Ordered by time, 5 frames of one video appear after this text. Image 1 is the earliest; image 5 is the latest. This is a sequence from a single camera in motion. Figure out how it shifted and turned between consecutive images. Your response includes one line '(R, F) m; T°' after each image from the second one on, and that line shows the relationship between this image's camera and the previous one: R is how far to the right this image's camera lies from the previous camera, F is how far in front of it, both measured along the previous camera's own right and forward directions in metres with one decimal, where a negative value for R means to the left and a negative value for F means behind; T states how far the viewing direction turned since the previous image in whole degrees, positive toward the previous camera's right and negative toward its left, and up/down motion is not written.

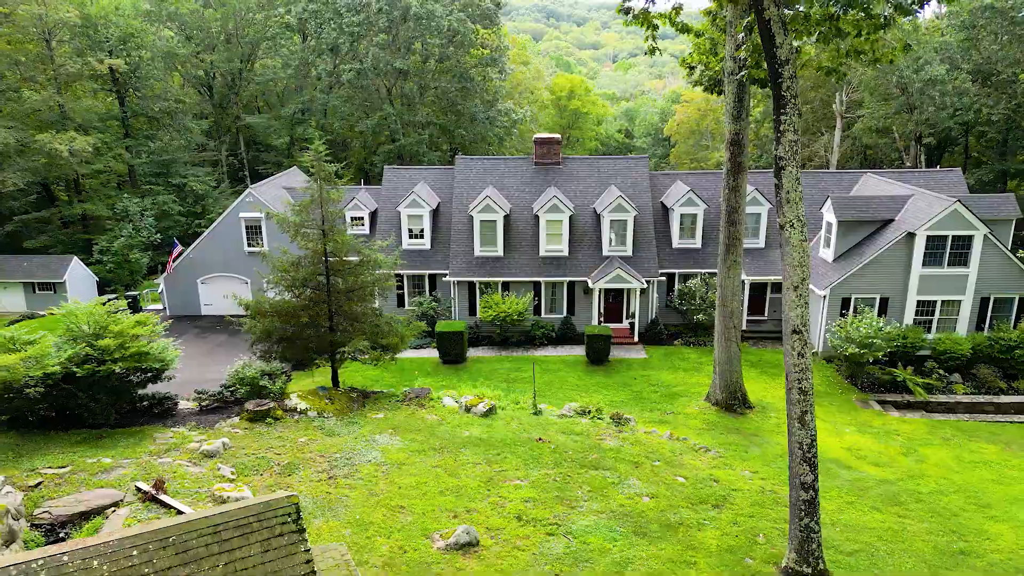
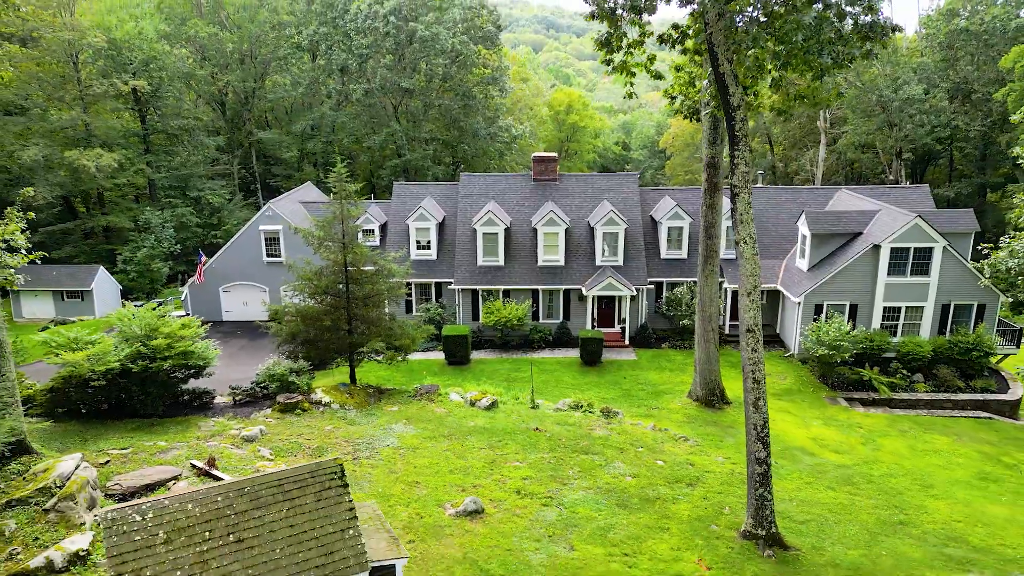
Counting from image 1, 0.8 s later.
(0.0, -1.5) m; 0°
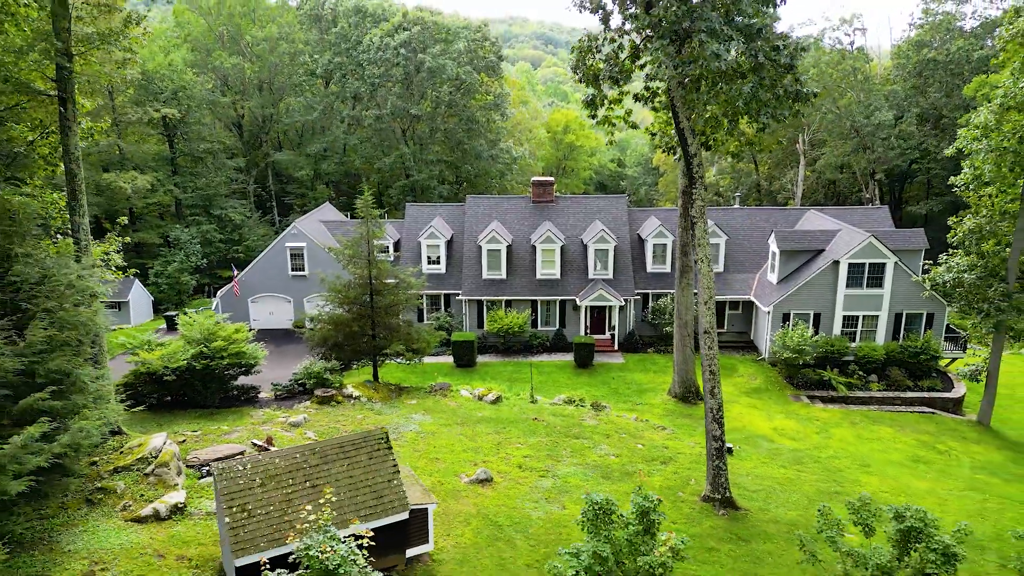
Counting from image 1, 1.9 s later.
(-0.1, -2.3) m; 0°
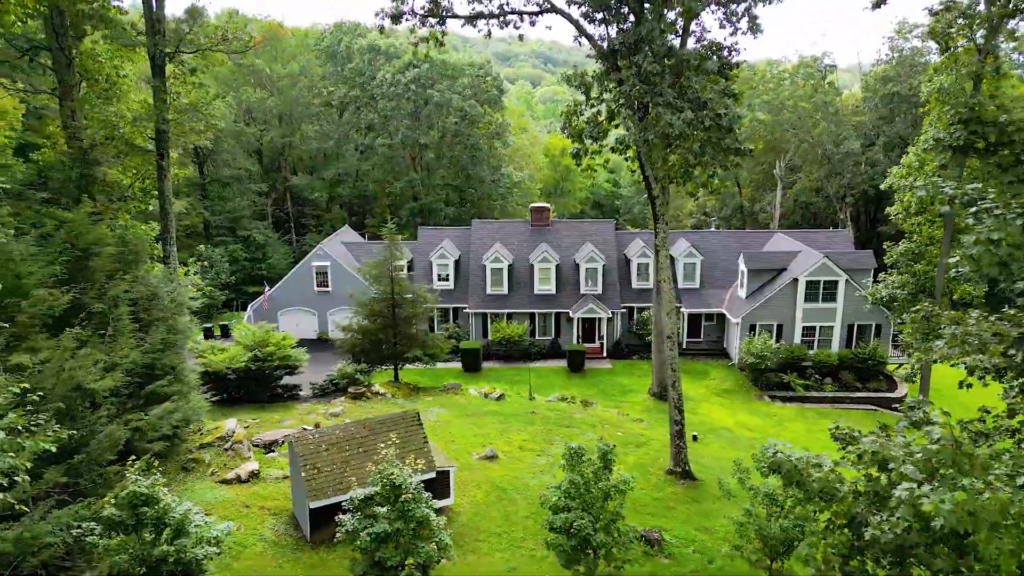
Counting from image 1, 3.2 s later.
(0.0, -3.0) m; 0°
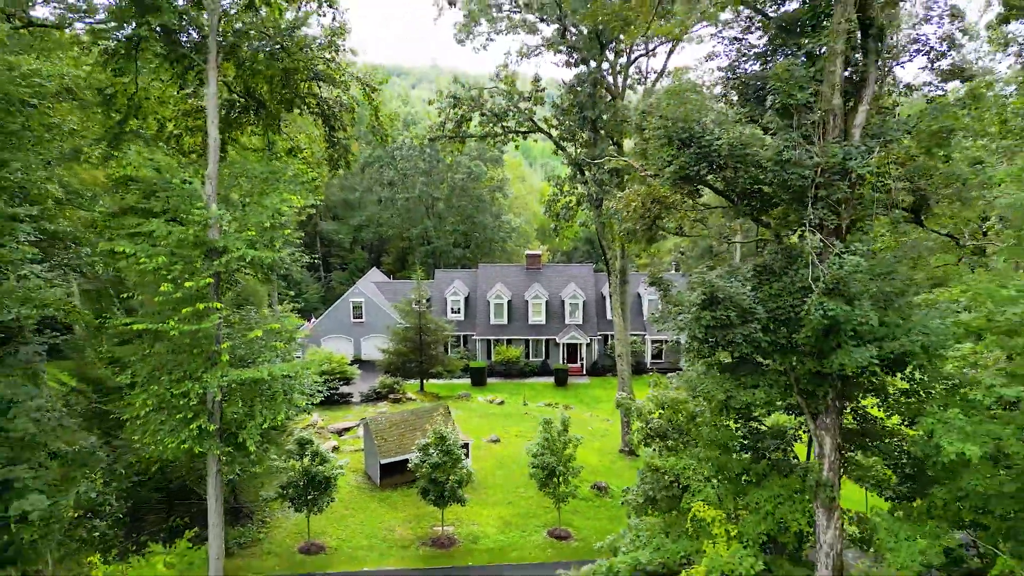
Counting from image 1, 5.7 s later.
(+0.1, -6.6) m; 0°
